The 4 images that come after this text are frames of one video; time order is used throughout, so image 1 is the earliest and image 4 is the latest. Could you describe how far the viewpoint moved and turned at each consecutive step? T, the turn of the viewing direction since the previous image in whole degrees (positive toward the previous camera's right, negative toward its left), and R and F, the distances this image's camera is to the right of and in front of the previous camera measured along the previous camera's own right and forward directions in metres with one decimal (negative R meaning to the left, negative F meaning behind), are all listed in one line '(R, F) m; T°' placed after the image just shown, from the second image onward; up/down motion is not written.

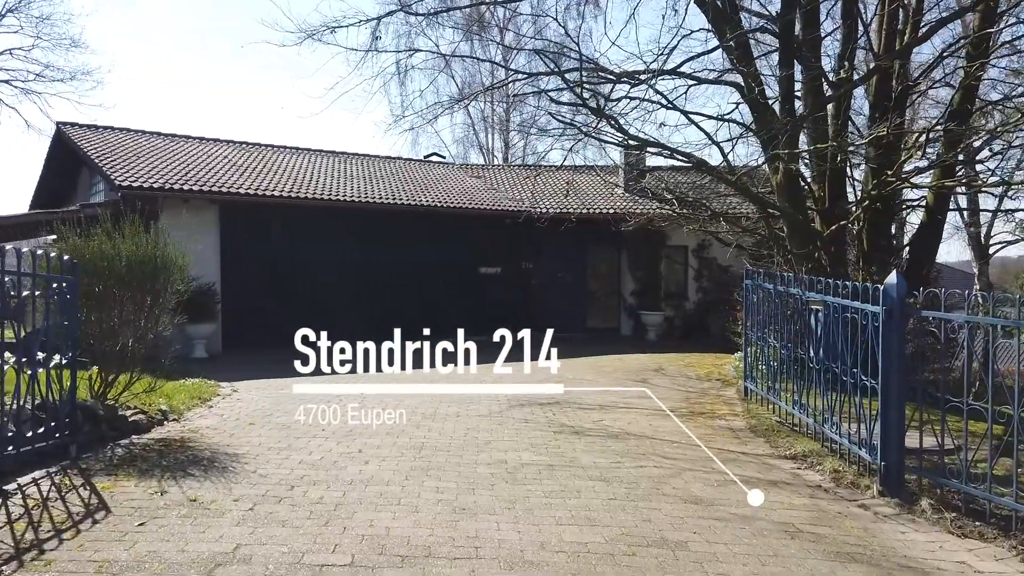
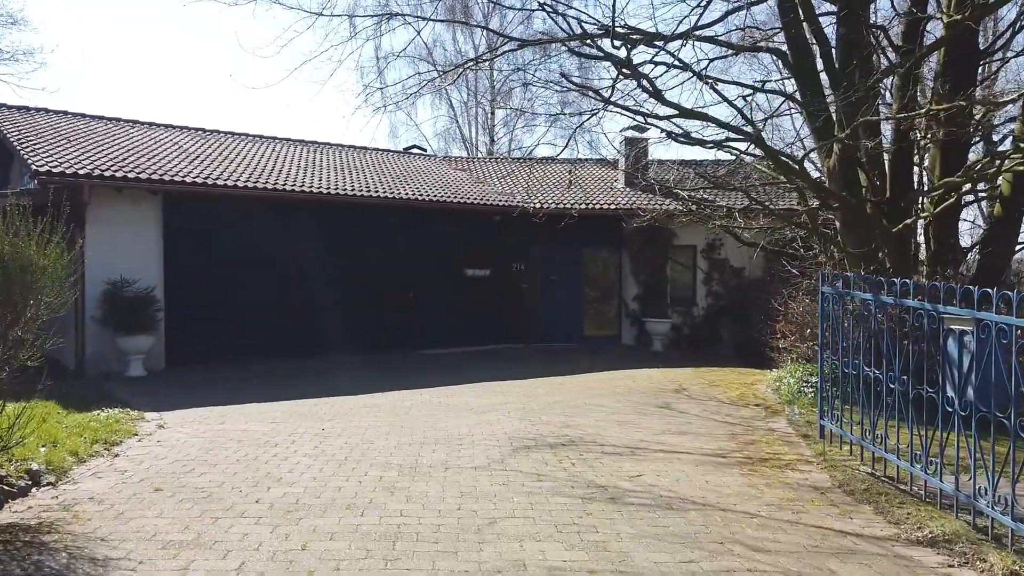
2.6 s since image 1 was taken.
(-0.2, +1.8) m; +2°
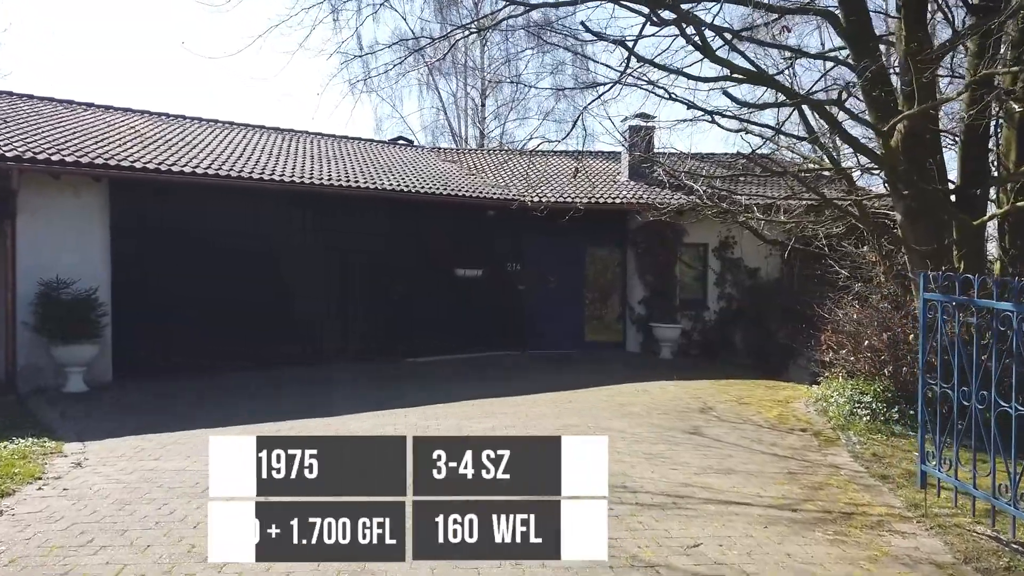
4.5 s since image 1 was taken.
(-0.1, +1.3) m; +1°
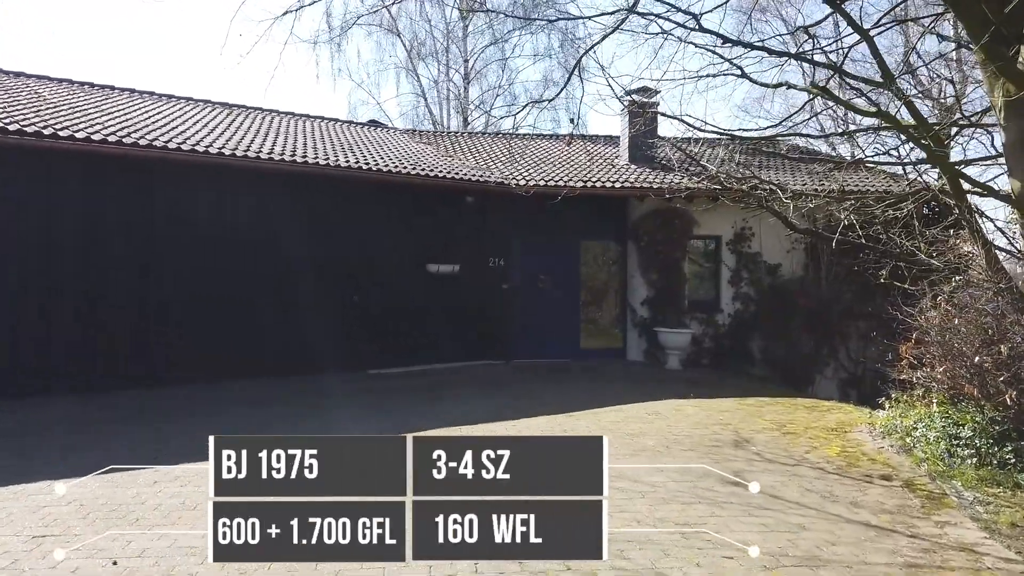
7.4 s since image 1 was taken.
(+0.1, +1.9) m; +1°
